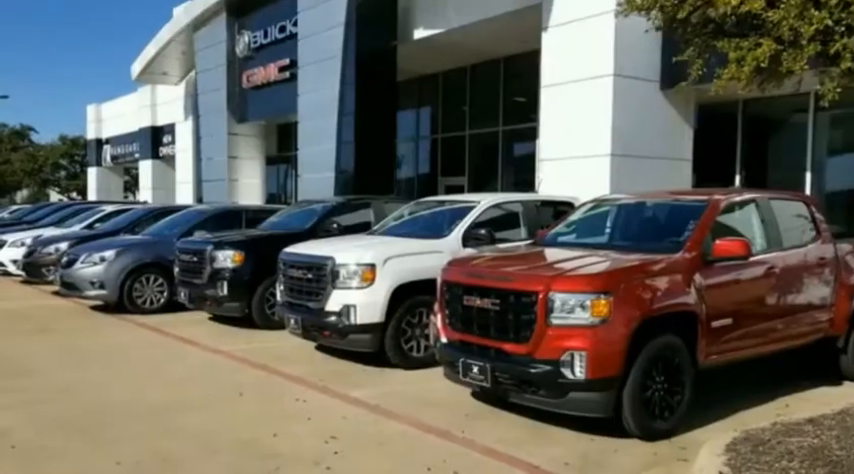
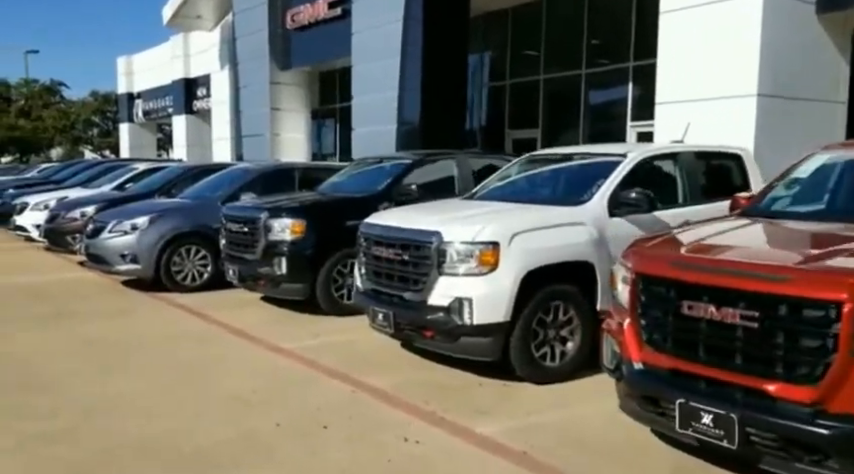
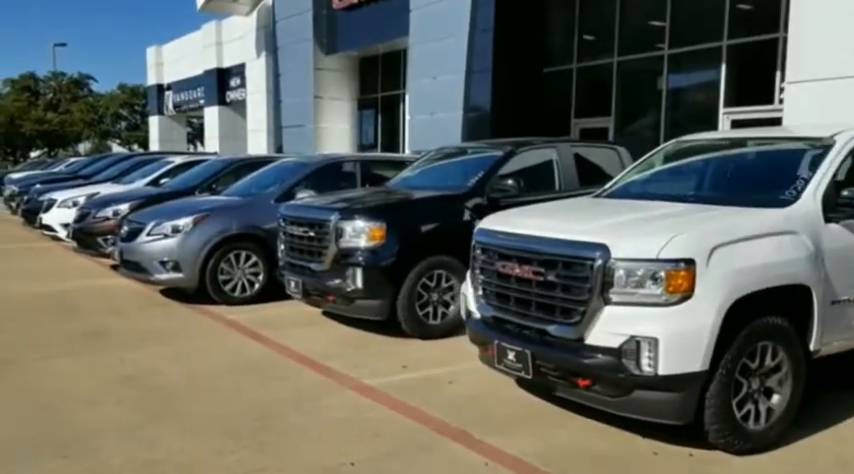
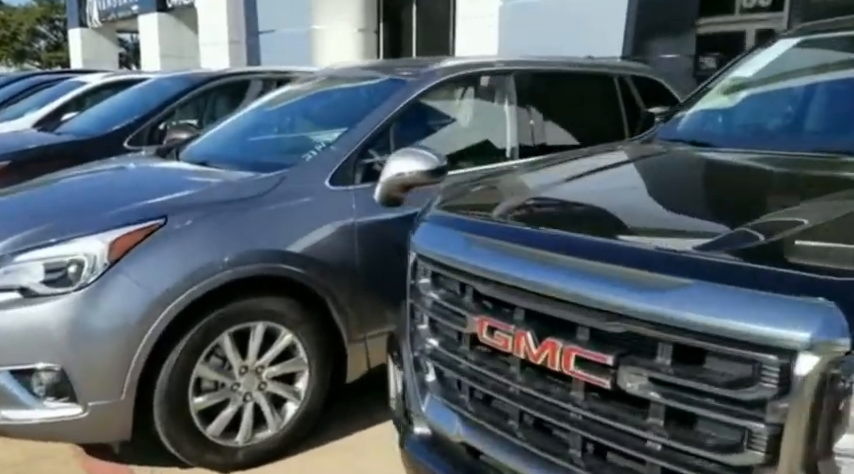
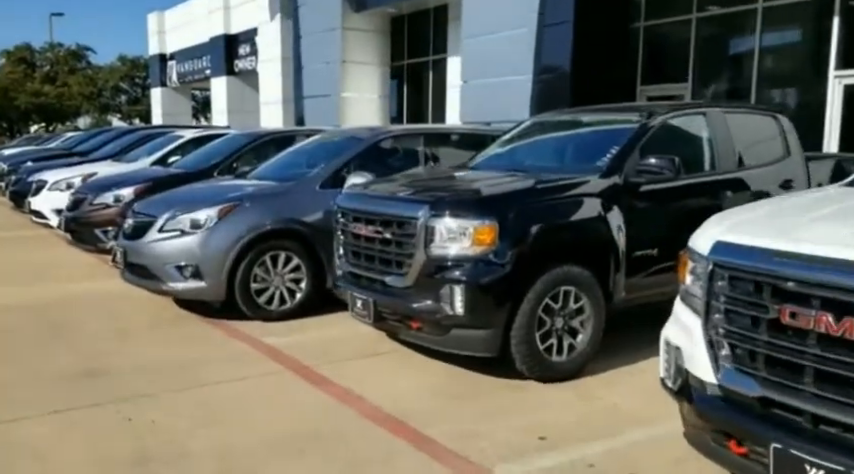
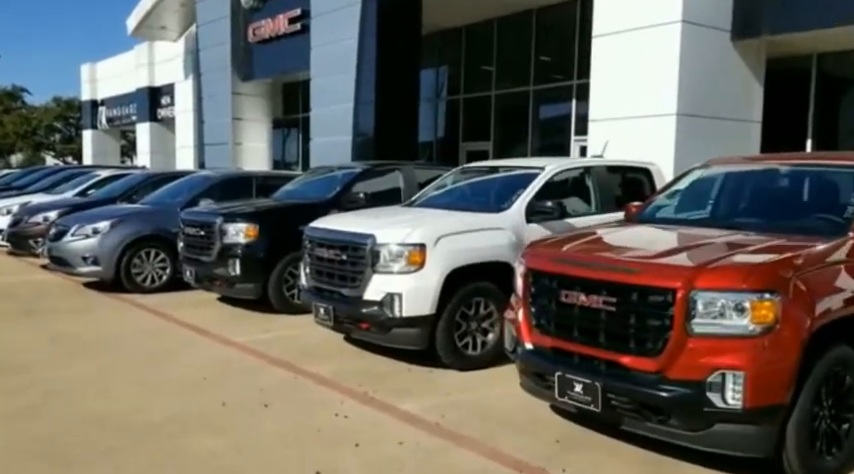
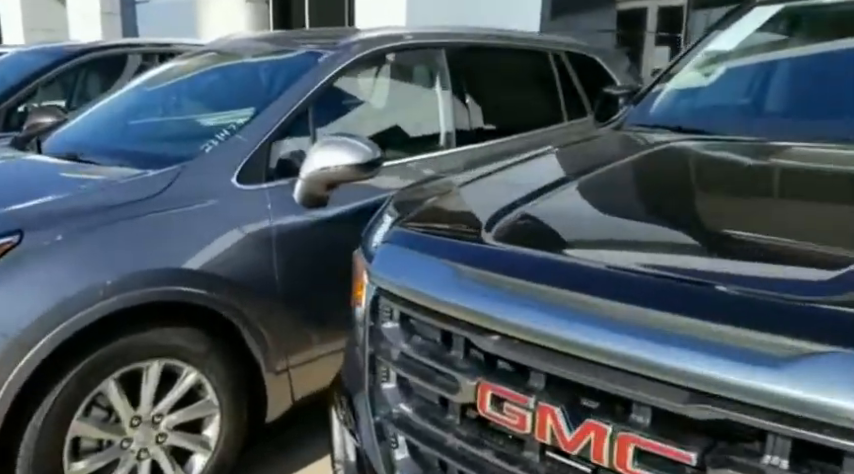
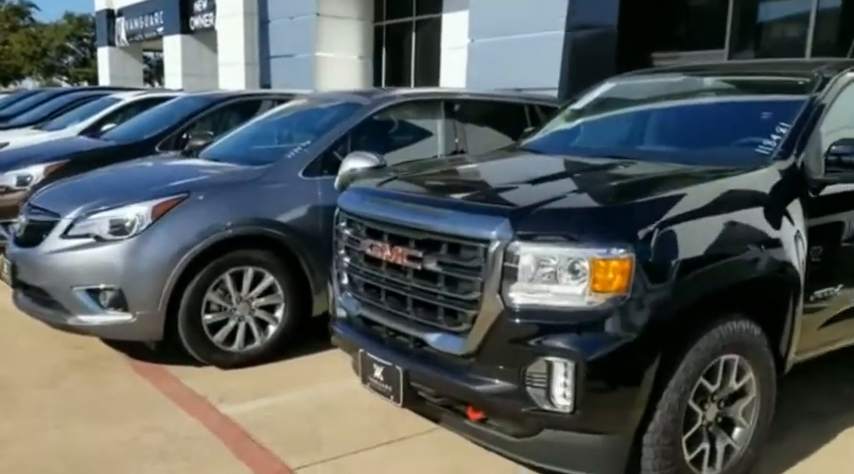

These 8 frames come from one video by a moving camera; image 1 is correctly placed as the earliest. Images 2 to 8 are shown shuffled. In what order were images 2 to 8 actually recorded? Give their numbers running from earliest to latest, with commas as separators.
6, 2, 3, 5, 8, 4, 7
